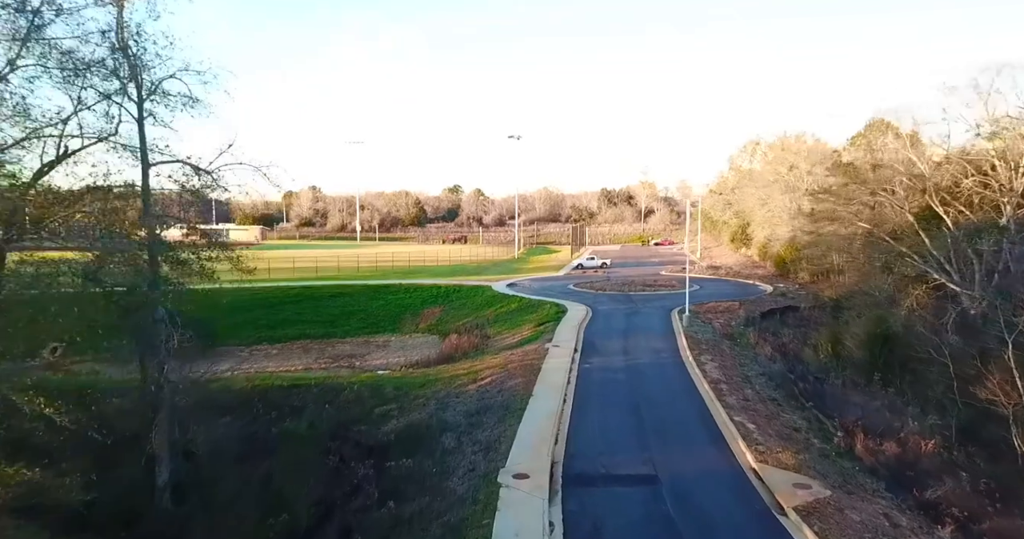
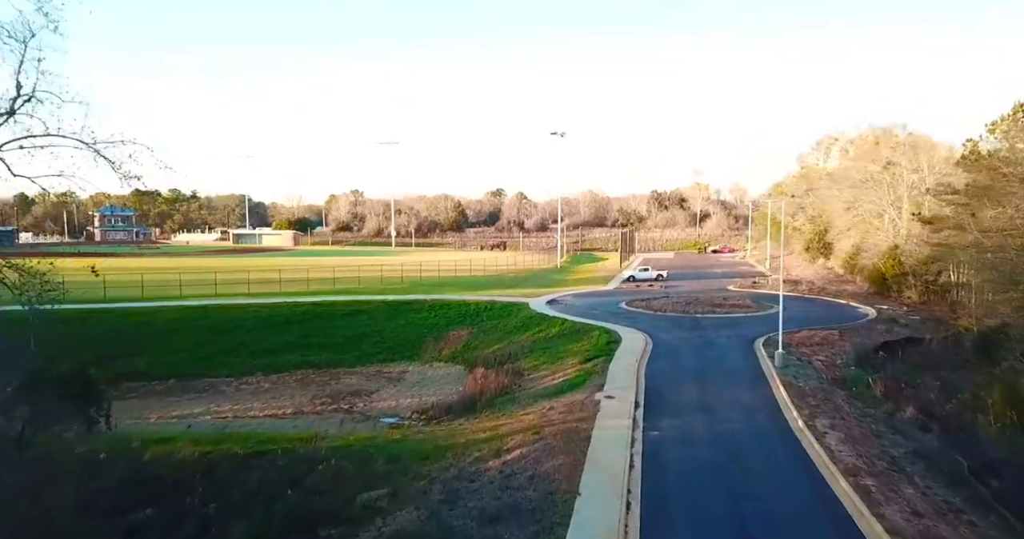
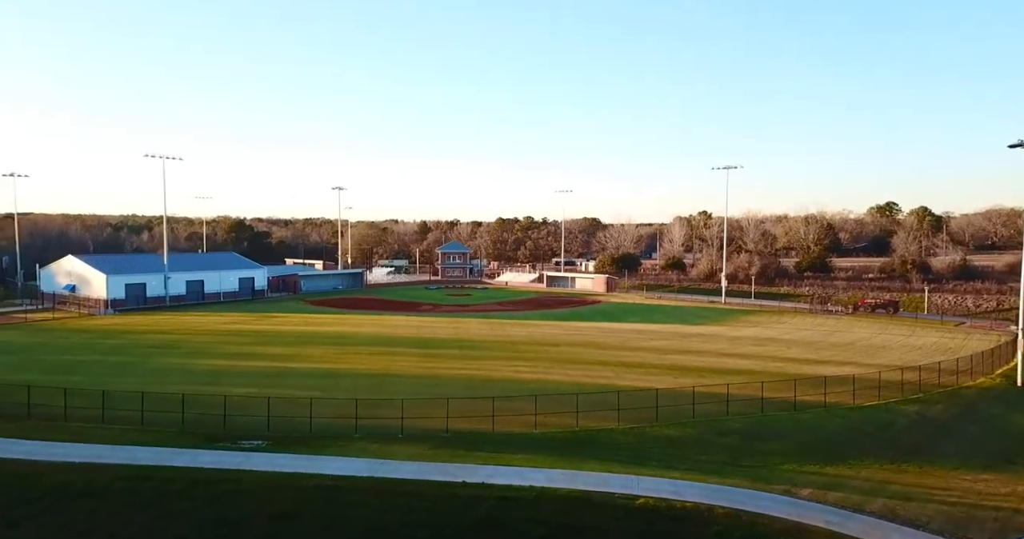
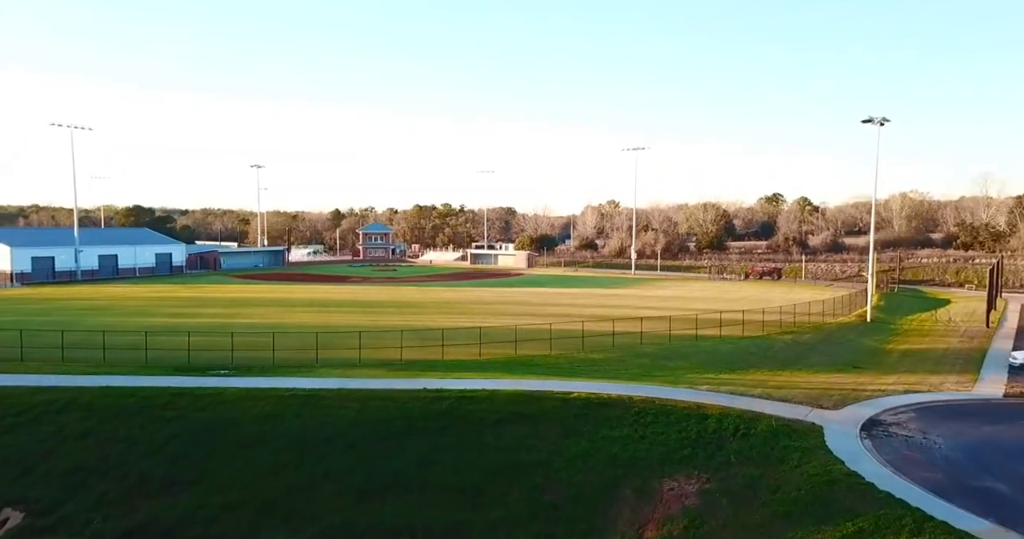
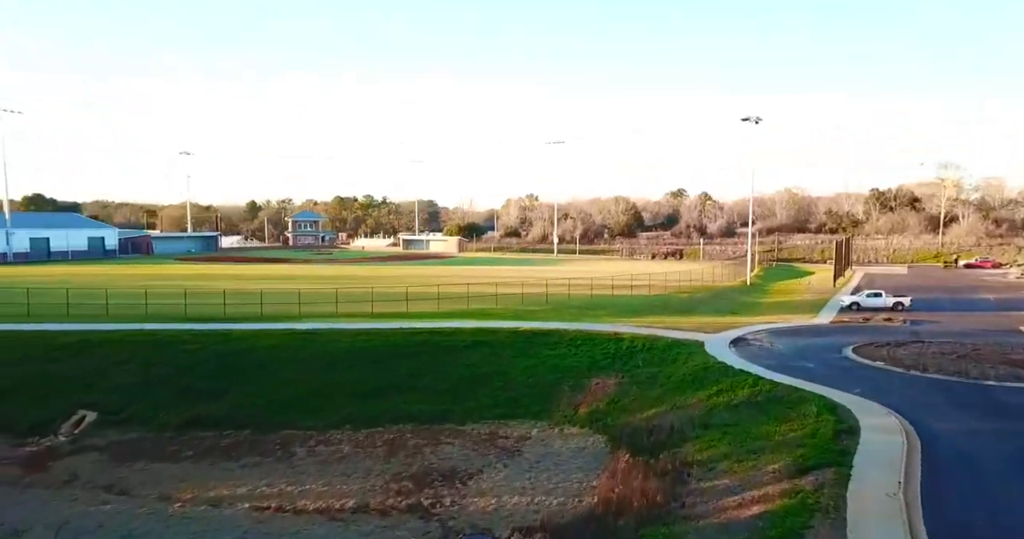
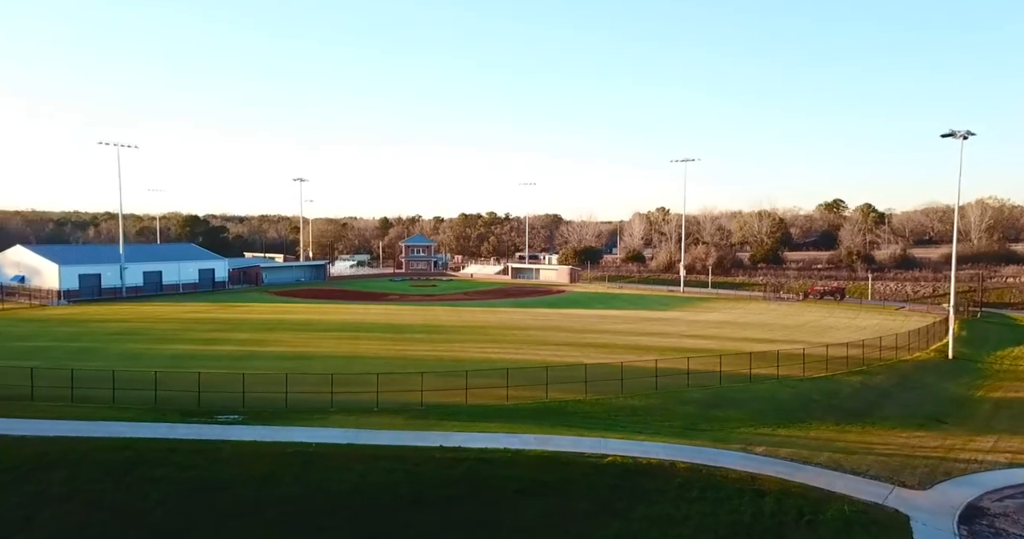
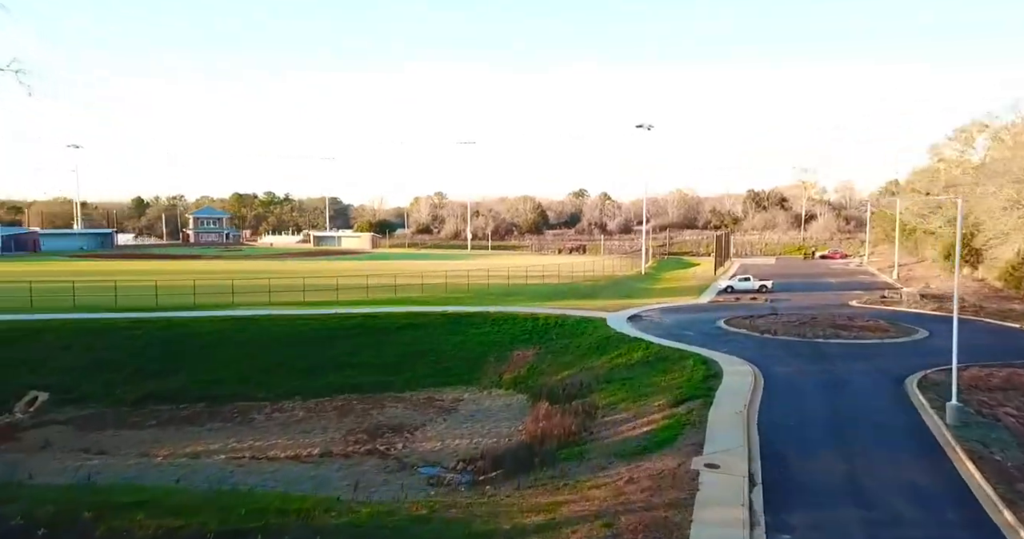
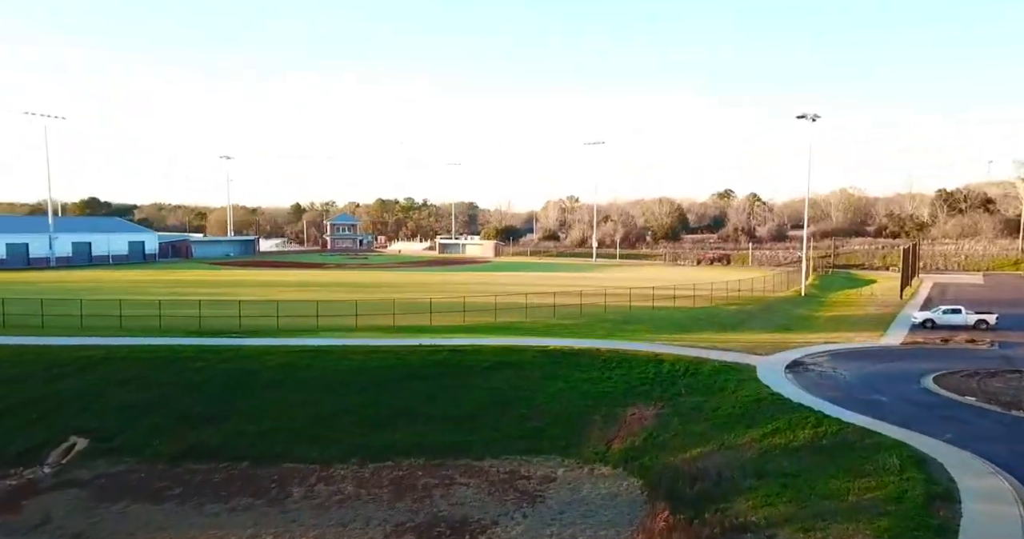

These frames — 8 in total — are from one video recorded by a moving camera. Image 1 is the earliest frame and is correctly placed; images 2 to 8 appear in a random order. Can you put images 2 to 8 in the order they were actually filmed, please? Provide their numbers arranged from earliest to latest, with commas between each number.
2, 7, 5, 8, 4, 6, 3
